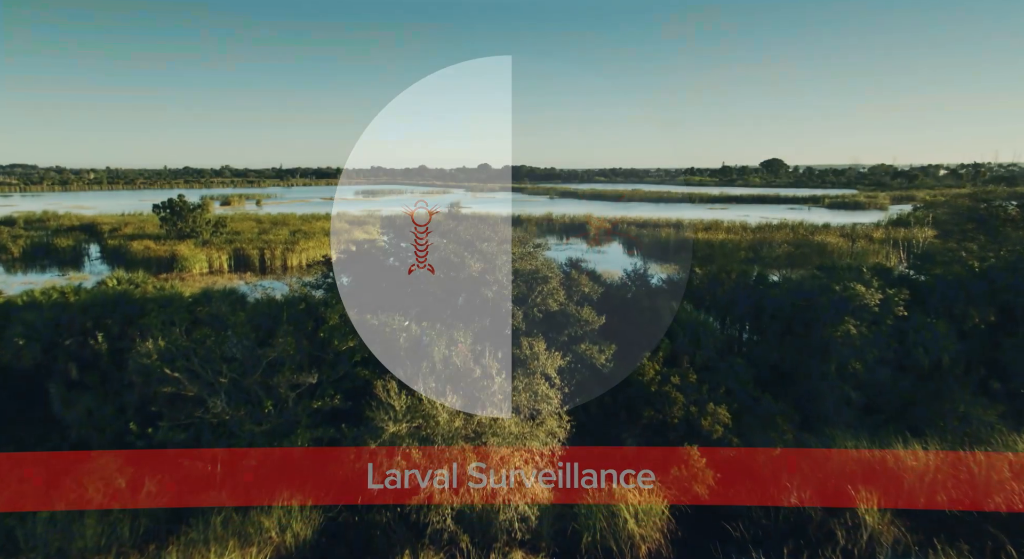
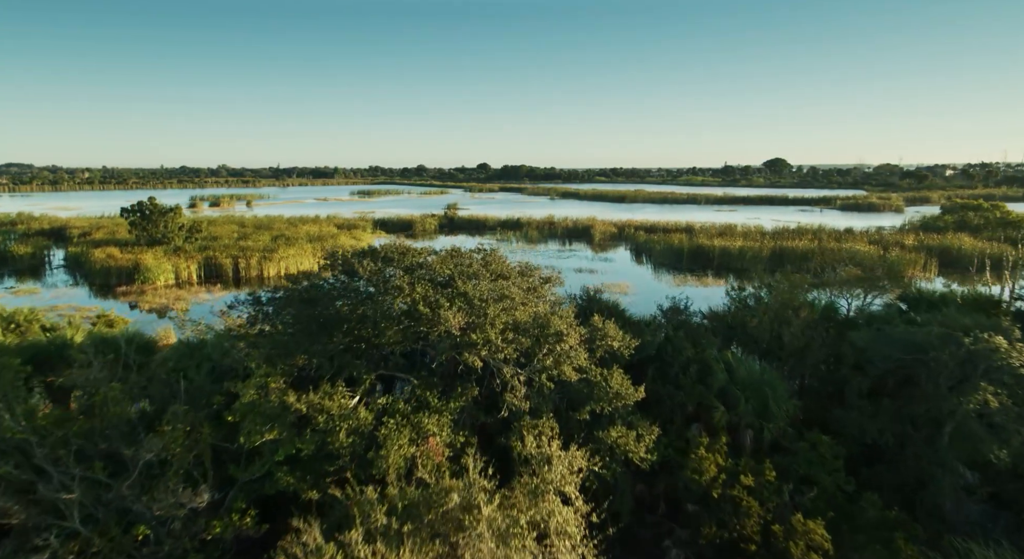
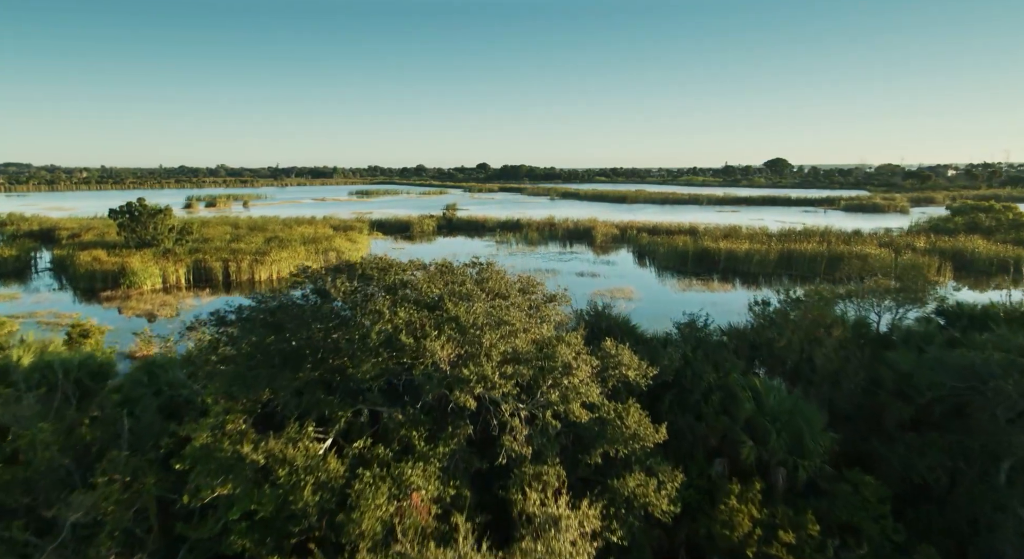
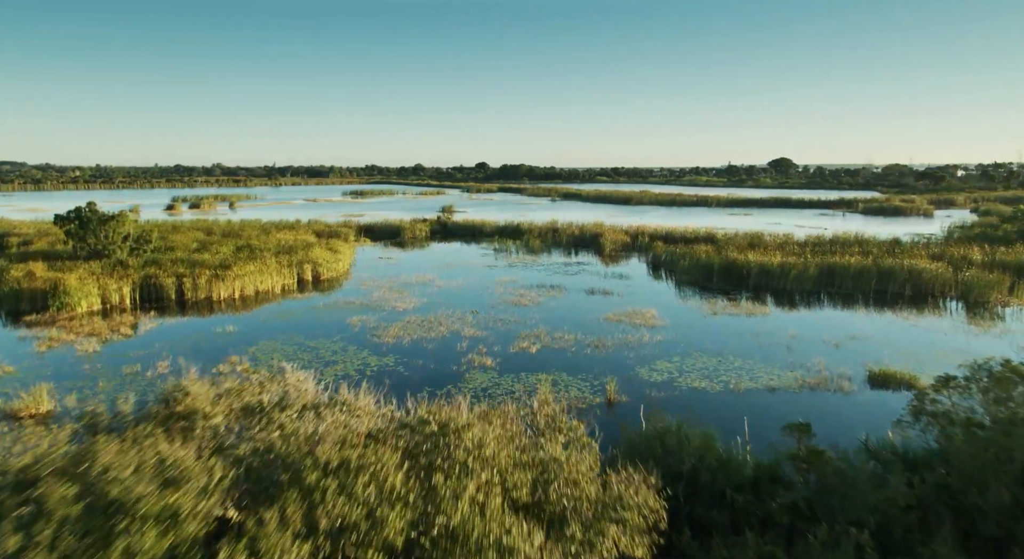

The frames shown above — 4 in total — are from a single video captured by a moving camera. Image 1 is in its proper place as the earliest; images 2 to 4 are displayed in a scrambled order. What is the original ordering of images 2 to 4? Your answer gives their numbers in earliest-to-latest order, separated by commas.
2, 3, 4
